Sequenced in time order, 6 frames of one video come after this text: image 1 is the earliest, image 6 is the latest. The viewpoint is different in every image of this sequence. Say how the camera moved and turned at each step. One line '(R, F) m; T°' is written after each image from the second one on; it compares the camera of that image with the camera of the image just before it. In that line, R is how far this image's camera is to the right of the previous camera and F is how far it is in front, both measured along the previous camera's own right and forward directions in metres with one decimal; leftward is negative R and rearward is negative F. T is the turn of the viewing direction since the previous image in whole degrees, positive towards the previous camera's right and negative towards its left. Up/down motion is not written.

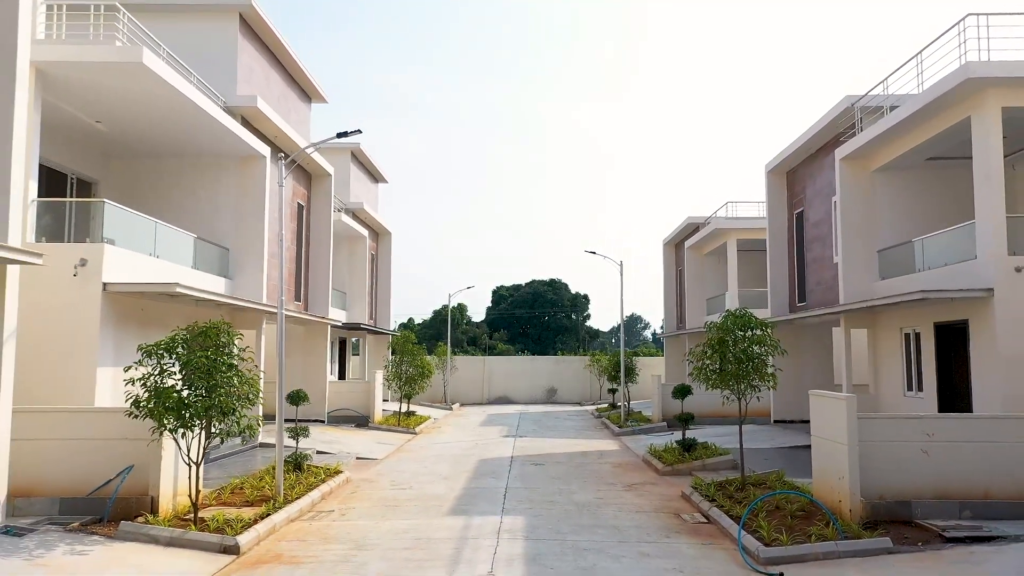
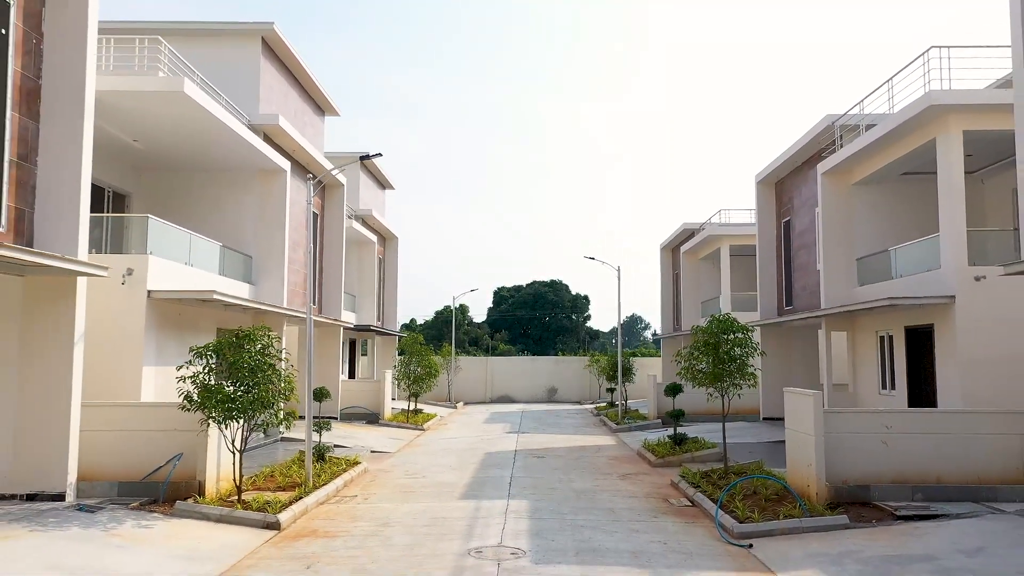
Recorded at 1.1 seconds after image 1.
(-0.1, -1.3) m; 0°
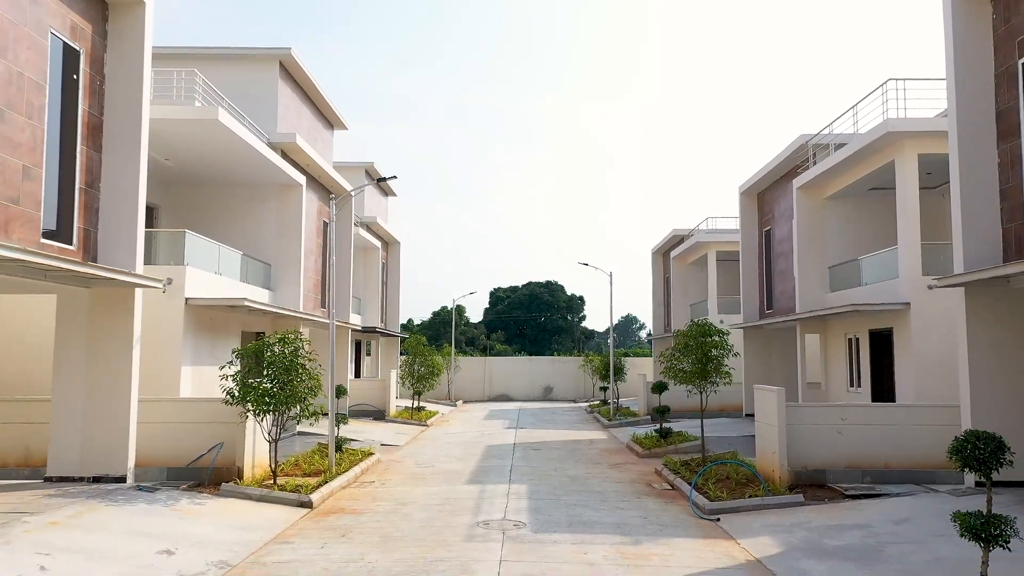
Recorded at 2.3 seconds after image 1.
(-0.1, -1.5) m; 0°
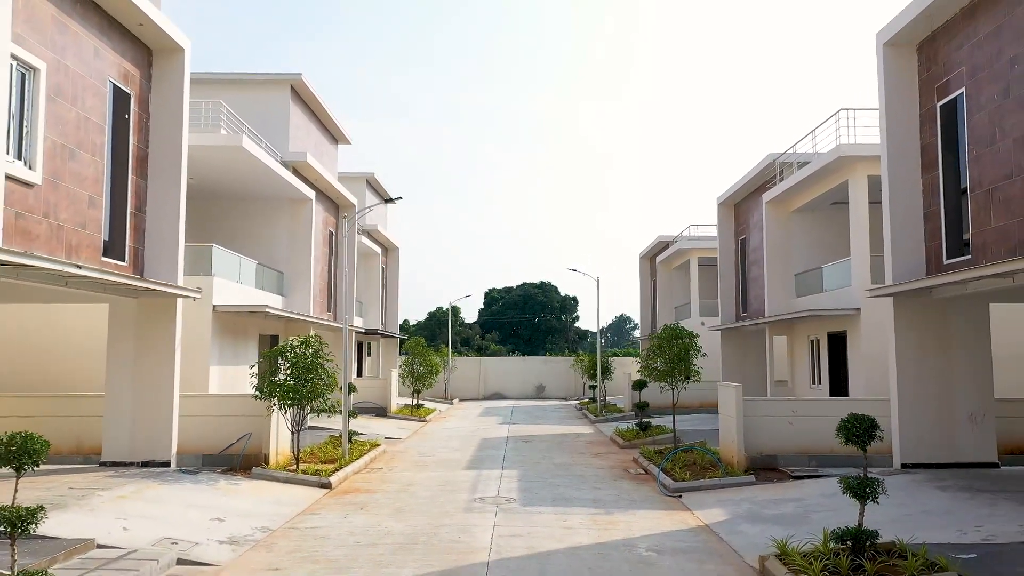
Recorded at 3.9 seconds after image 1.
(0.0, -1.8) m; 0°
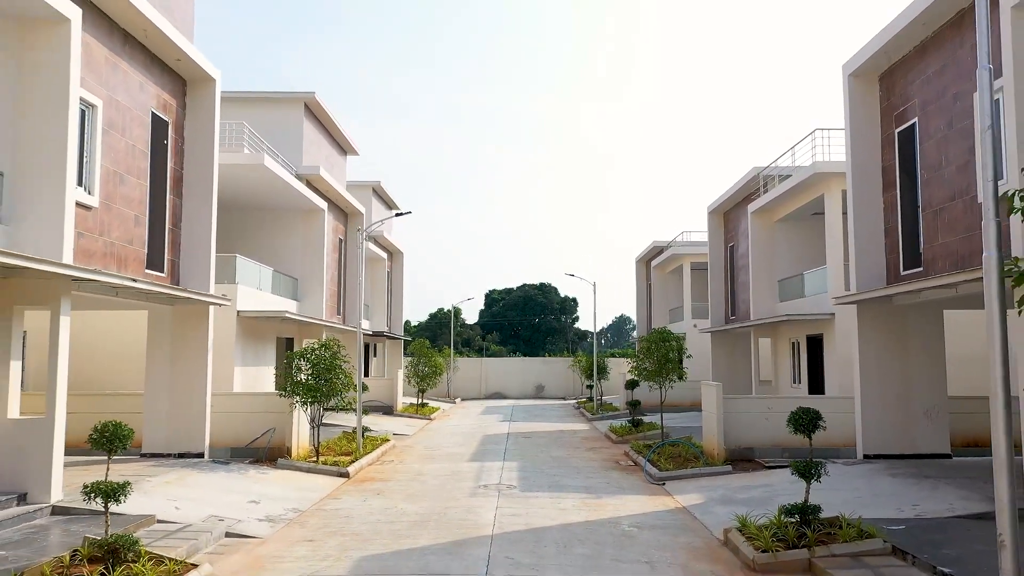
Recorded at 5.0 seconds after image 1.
(0.0, -1.4) m; 0°
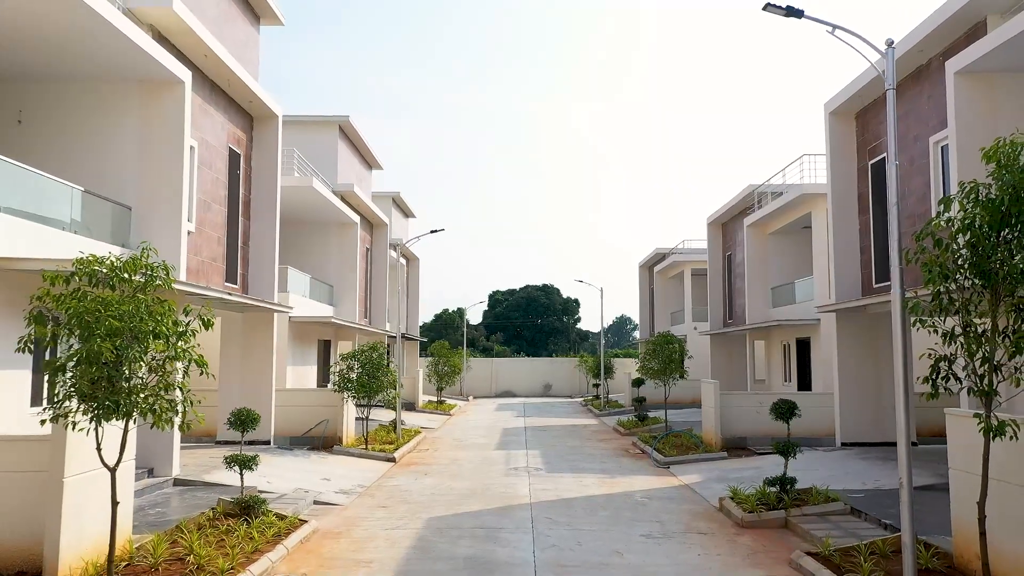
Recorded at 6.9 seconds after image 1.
(-0.5, -2.2) m; 0°
